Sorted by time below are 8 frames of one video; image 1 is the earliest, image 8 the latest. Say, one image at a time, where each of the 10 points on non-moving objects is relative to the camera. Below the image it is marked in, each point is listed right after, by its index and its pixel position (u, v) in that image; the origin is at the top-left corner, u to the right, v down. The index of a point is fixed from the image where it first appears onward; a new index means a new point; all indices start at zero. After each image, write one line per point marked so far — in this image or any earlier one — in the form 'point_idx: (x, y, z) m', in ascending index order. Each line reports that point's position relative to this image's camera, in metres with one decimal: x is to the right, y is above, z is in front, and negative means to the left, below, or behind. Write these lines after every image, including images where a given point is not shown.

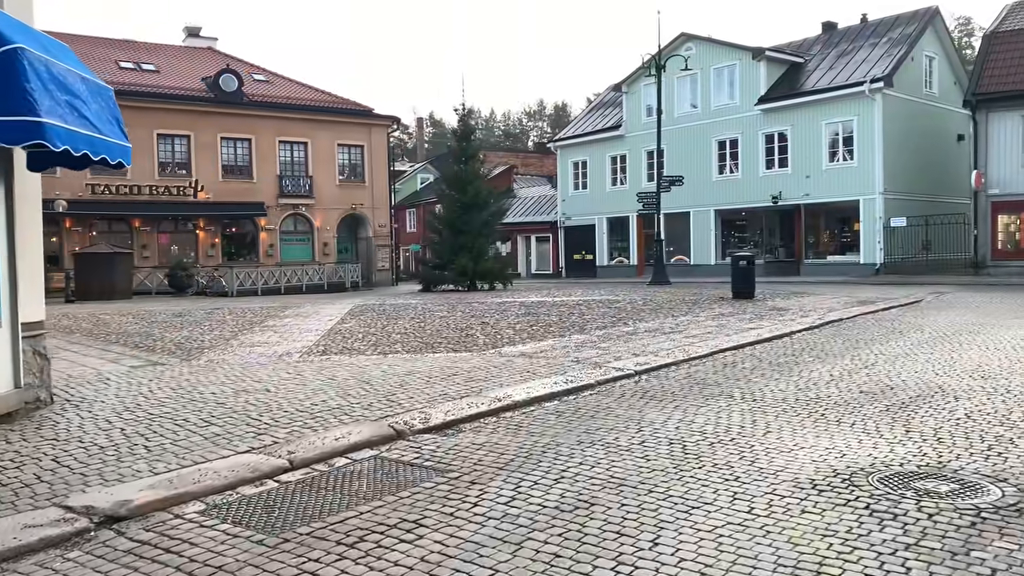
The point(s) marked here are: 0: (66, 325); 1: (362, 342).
0: (-7.9, -0.7, +15.3) m
1: (-2.0, -0.7, +11.7) m
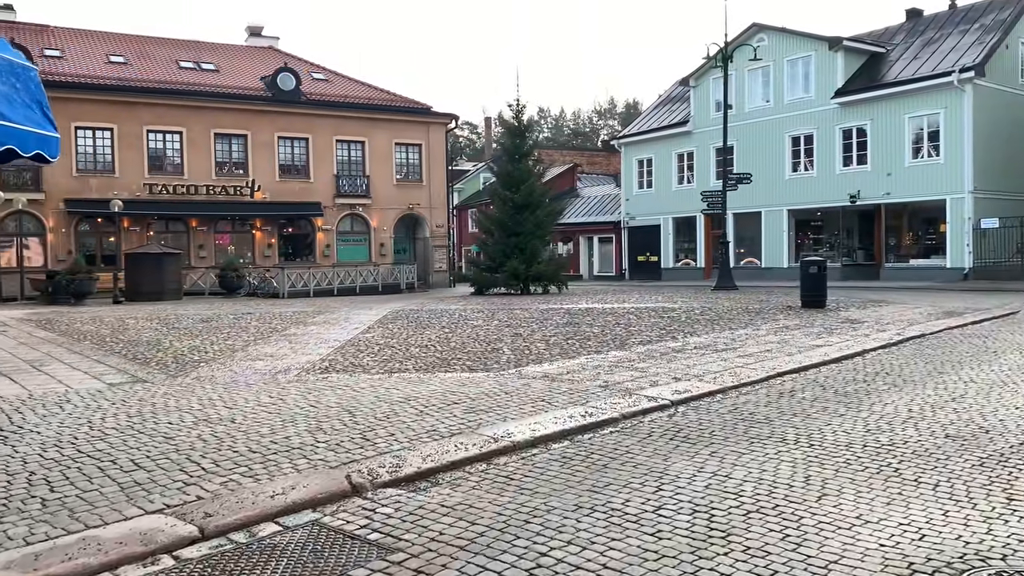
0: (-7.3, -0.7, +14.6) m
1: (-1.7, -0.8, +10.5) m
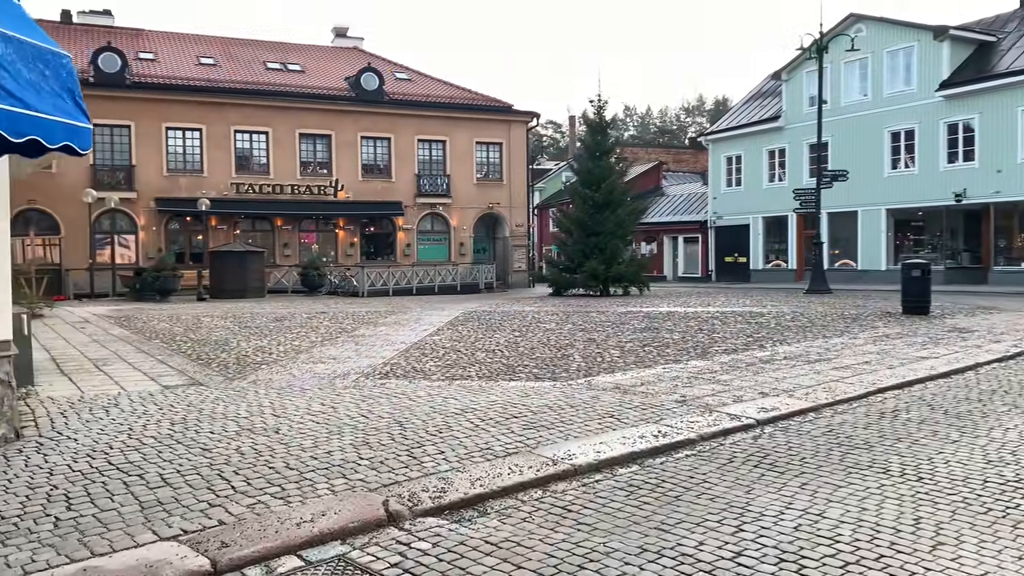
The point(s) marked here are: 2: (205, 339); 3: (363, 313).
0: (-6.0, -0.7, +14.6) m
1: (-0.9, -0.9, +10.0) m
2: (-4.6, -0.8, +12.9) m
3: (-2.9, -0.5, +17.0) m
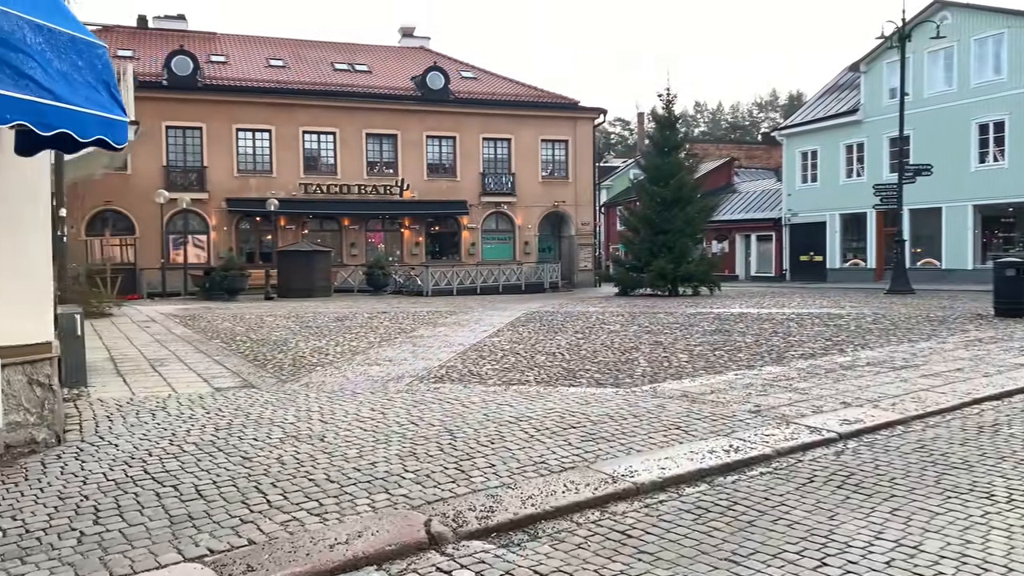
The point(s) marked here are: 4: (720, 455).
0: (-4.9, -0.7, +14.6) m
1: (-0.2, -0.9, +9.7) m
2: (-3.7, -0.8, +12.8) m
3: (-1.7, -0.5, +16.7) m
4: (+1.4, -1.1, +5.8) m
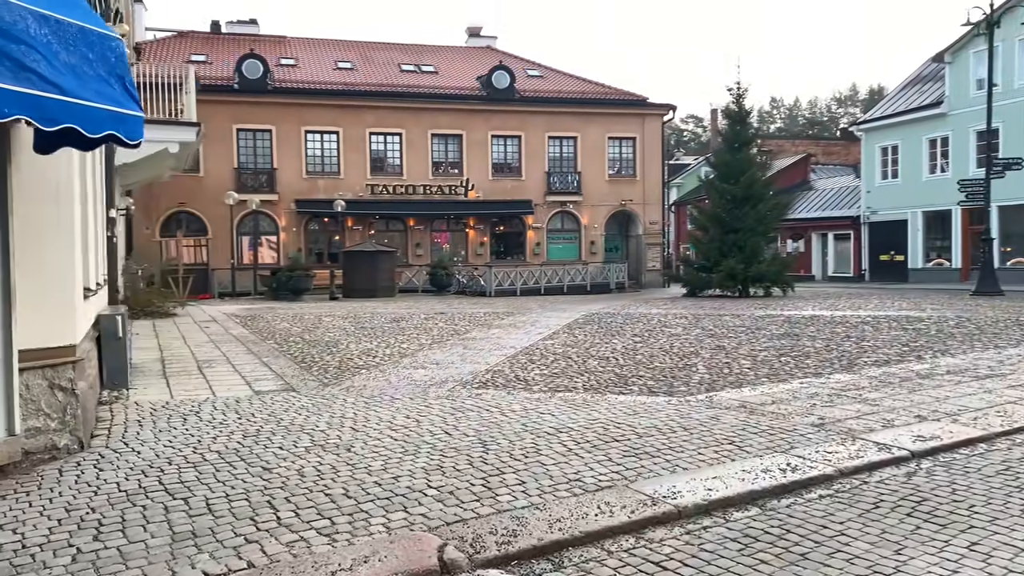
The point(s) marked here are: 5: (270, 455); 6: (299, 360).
0: (-4.0, -0.7, +14.6) m
1: (+0.3, -0.9, +9.2) m
2: (-2.9, -0.8, +12.6) m
3: (-0.6, -0.5, +16.4) m
4: (+1.6, -1.1, +5.3) m
5: (-1.6, -1.1, +5.7) m
6: (-2.6, -0.9, +10.5) m
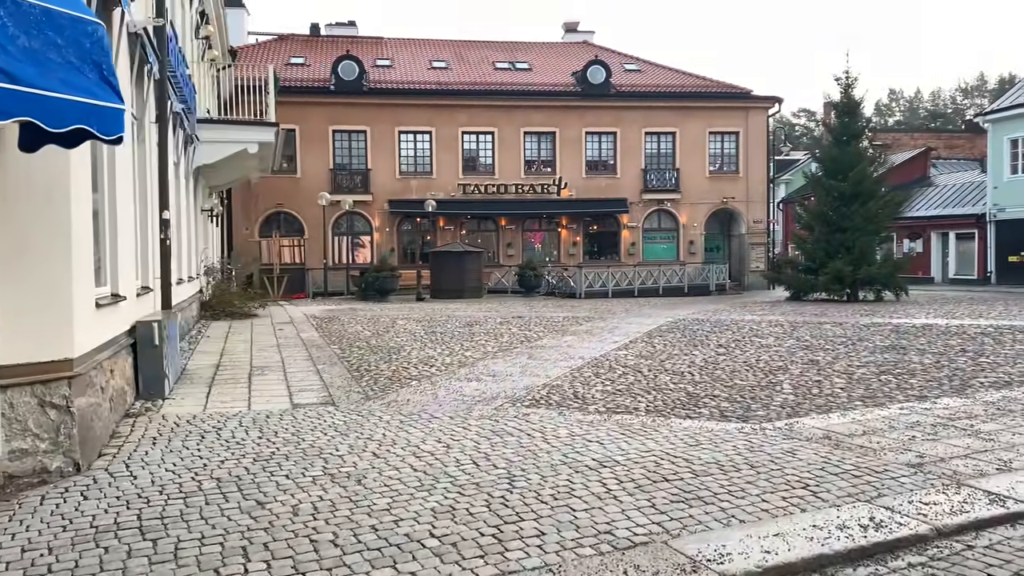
0: (-2.7, -0.7, +14.3) m
1: (+0.9, -1.0, +8.4) m
2: (-1.9, -0.8, +12.2) m
3: (+0.9, -0.6, +15.7) m
4: (+1.7, -1.2, +4.3) m
5: (-1.4, -1.2, +5.1) m
6: (-1.8, -0.9, +10.0) m
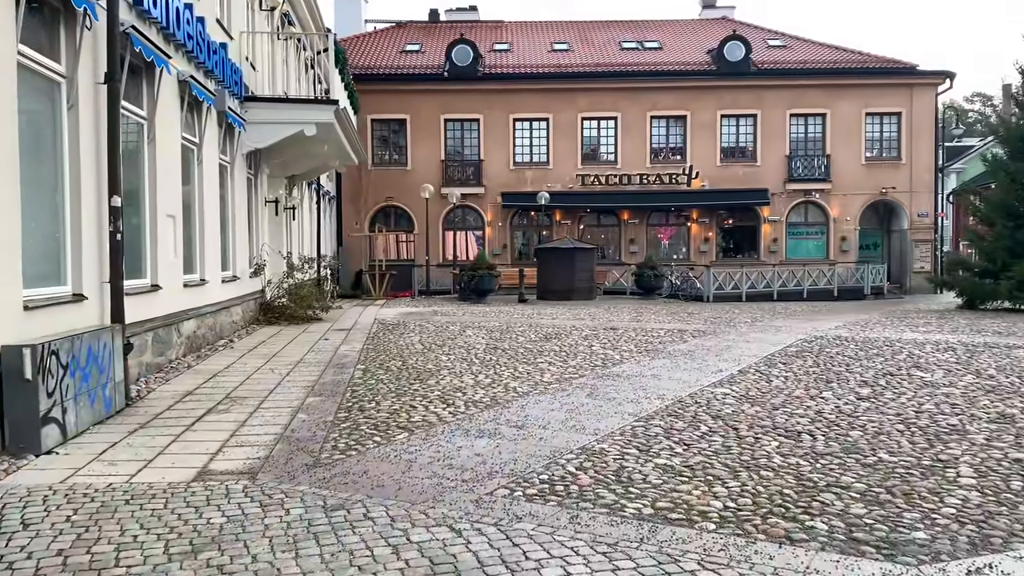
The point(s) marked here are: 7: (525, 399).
0: (-1.6, -0.8, +11.9) m
1: (+1.0, -1.1, +5.5) m
2: (-1.1, -0.9, +9.7) m
3: (+2.2, -0.7, +12.7) m
4: (+1.1, -1.4, +1.4) m
5: (-1.8, -1.3, +2.7) m
6: (-1.4, -1.0, +7.5) m
7: (+0.1, -1.0, +7.6) m
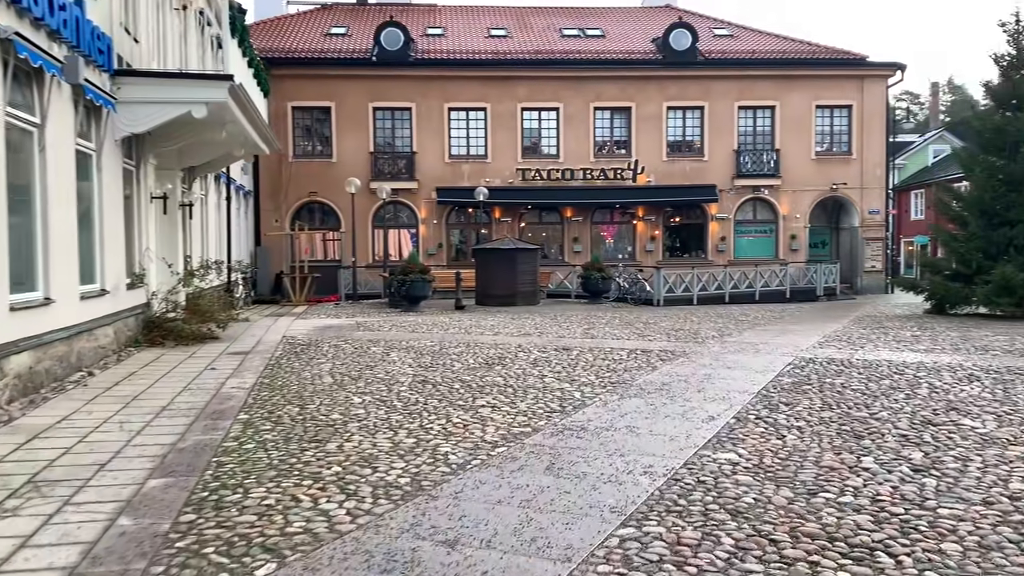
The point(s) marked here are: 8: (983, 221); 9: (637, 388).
0: (-2.3, -1.0, +9.6) m
1: (+0.8, -1.3, +3.4) m
2: (-1.7, -1.1, +7.4) m
3: (+1.4, -0.9, +10.6) m
4: (+1.1, -1.6, -0.7) m
5: (-1.9, -1.5, +0.3) m
6: (-1.9, -1.2, +5.2) m
7: (-0.3, -1.2, +5.4) m
8: (+10.2, +1.4, +18.6) m
9: (+1.2, -1.0, +8.6) m
